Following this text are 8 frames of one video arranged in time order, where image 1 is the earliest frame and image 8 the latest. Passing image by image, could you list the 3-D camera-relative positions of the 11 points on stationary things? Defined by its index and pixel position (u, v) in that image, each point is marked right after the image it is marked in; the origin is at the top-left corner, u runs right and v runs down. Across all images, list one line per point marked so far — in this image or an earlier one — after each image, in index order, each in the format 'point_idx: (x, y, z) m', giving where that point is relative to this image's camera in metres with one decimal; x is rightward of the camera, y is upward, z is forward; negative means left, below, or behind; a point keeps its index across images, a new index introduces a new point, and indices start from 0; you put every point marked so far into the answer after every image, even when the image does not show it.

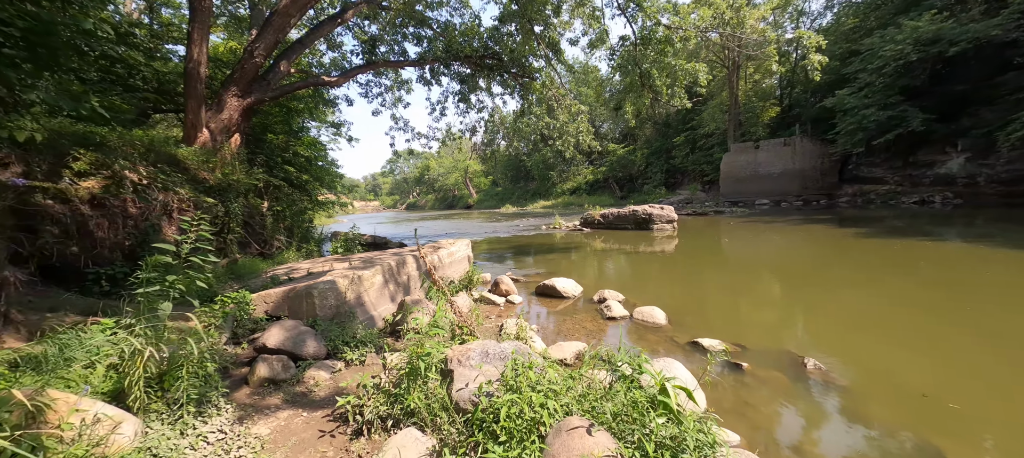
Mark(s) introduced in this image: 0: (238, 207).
0: (-6.4, +0.5, +9.9) m
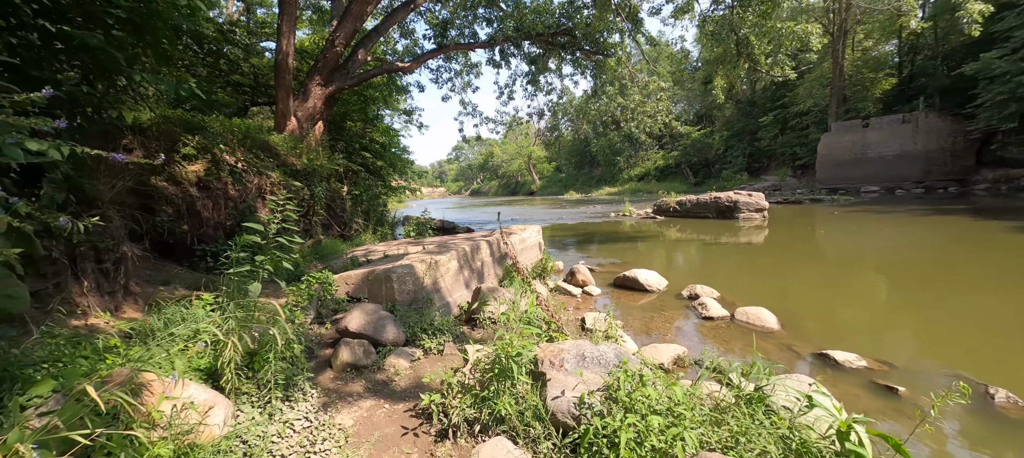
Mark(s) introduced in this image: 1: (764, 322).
0: (-4.7, +0.9, +10.3) m
1: (+2.8, -1.0, +4.6) m
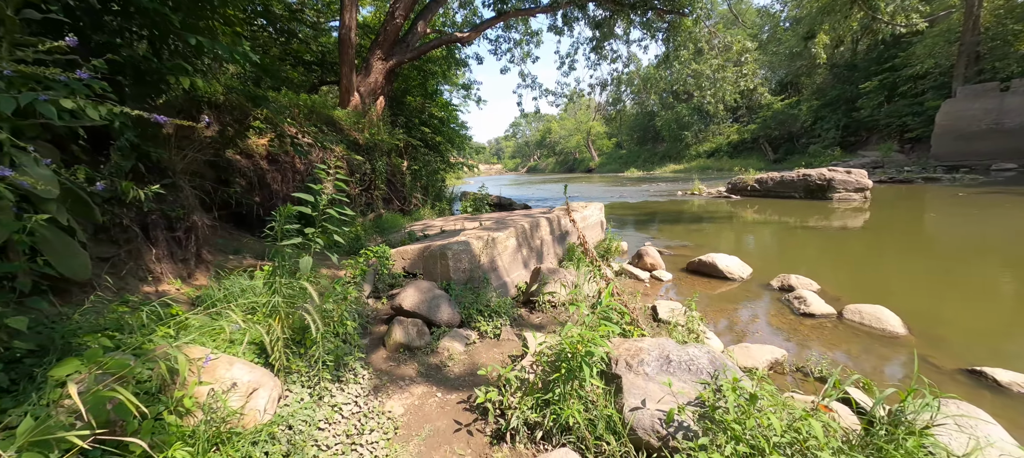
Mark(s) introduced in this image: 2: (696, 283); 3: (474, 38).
0: (-3.2, +1.6, +10.4) m
1: (+3.4, -0.9, +3.9) m
2: (+2.4, -0.7, +5.5) m
3: (-1.1, +5.6, +12.4) m
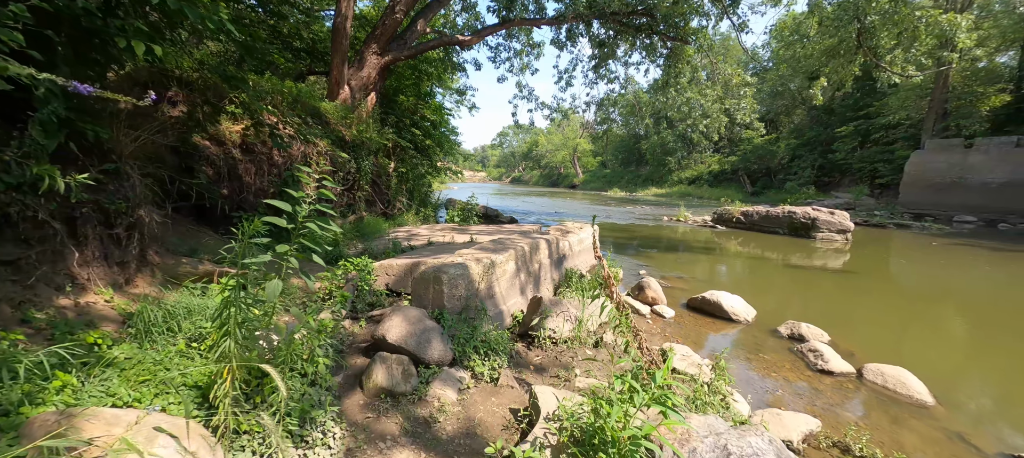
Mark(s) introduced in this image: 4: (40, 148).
0: (-3.4, +1.5, +9.8) m
1: (+3.4, -1.4, +3.6) m
2: (+2.3, -1.1, +5.1) m
3: (-1.1, +5.3, +12.0) m
4: (-2.8, +0.5, +2.5) m
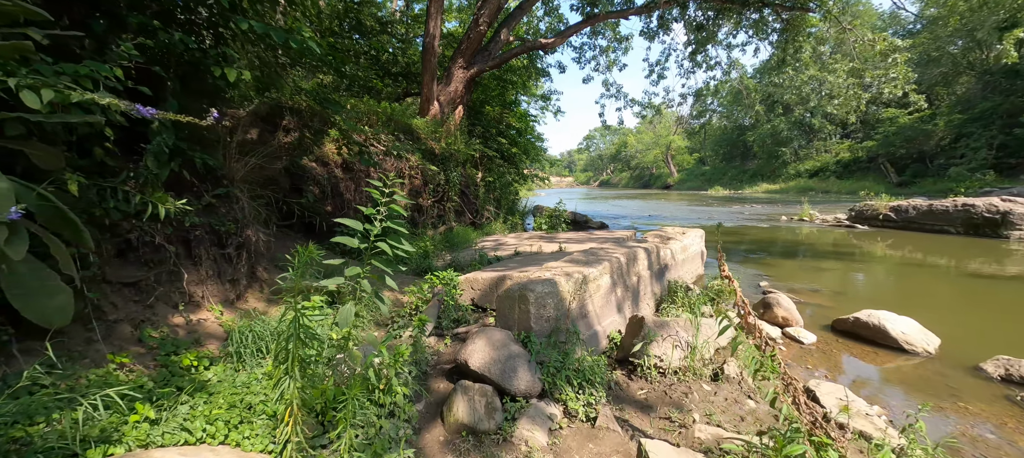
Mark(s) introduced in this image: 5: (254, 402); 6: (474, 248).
0: (-1.3, +1.2, +9.9) m
1: (+4.1, -1.3, +2.4) m
2: (+3.3, -1.2, +4.1) m
3: (+1.3, +5.1, +11.7) m
4: (-2.3, +0.3, +2.7) m
5: (-1.3, -0.9, +2.1) m
6: (-0.7, -0.4, +8.0) m
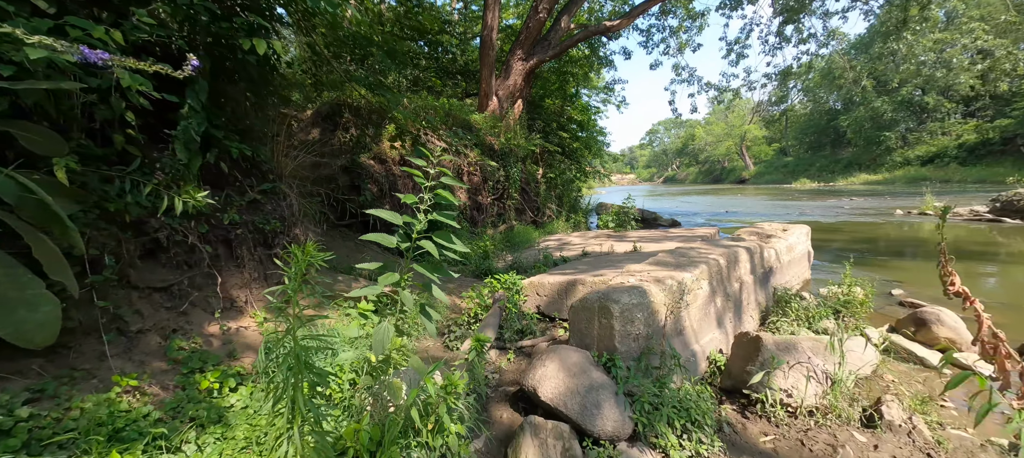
0: (+0.1, +1.3, +9.4) m
1: (+4.4, -1.3, +1.2) m
2: (+3.8, -1.1, +3.0) m
3: (+2.9, +5.2, +10.8) m
4: (-1.9, +0.3, +2.4) m
5: (-1.0, -0.9, +1.7) m
6: (+0.4, -0.3, +7.4) m
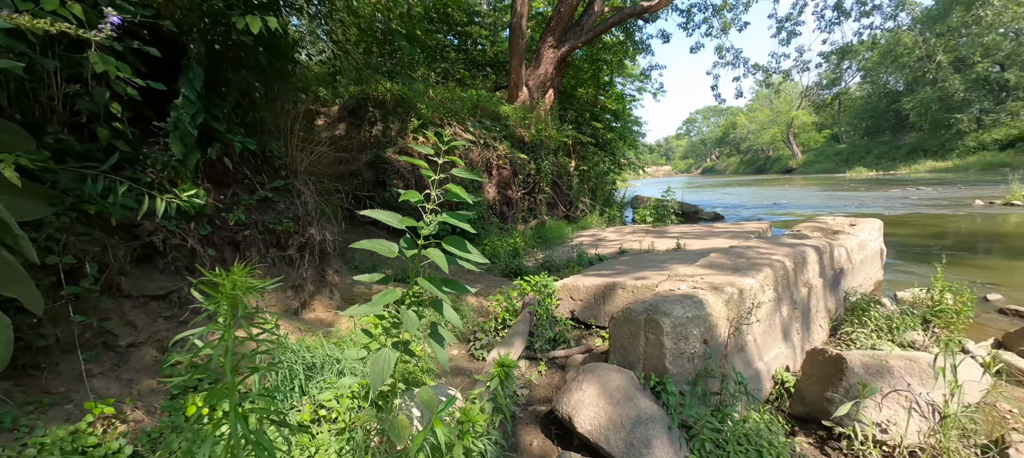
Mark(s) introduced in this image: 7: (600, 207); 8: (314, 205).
0: (+0.7, +1.4, +9.0) m
1: (+4.4, -1.3, +0.6) m
2: (+4.0, -1.1, +2.4) m
3: (+3.6, +5.3, +10.1) m
4: (-1.7, +0.3, +2.2) m
5: (-0.9, -0.9, +1.4) m
6: (+1.0, -0.3, +7.0) m
7: (+2.4, +0.6, +11.6) m
8: (-1.6, +0.2, +3.3) m
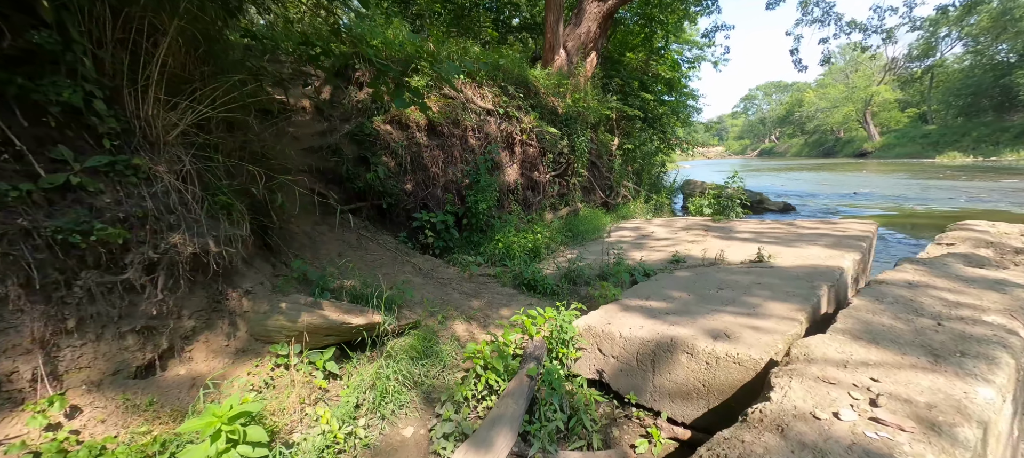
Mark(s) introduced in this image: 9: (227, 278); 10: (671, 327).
0: (+1.3, +1.5, +7.5) m
1: (+4.1, -1.6, -1.2) m
2: (+3.8, -1.3, +0.7) m
3: (+4.4, +5.4, +8.1) m
4: (-1.9, +0.2, +0.9) m
5: (-1.1, -1.0, +0.2) m
6: (+1.2, -0.2, +5.5) m
7: (+3.2, +0.9, +9.9) m
8: (-1.6, +0.2, +2.1) m
9: (-1.6, -0.3, +2.3) m
10: (+0.8, -0.5, +2.2) m
